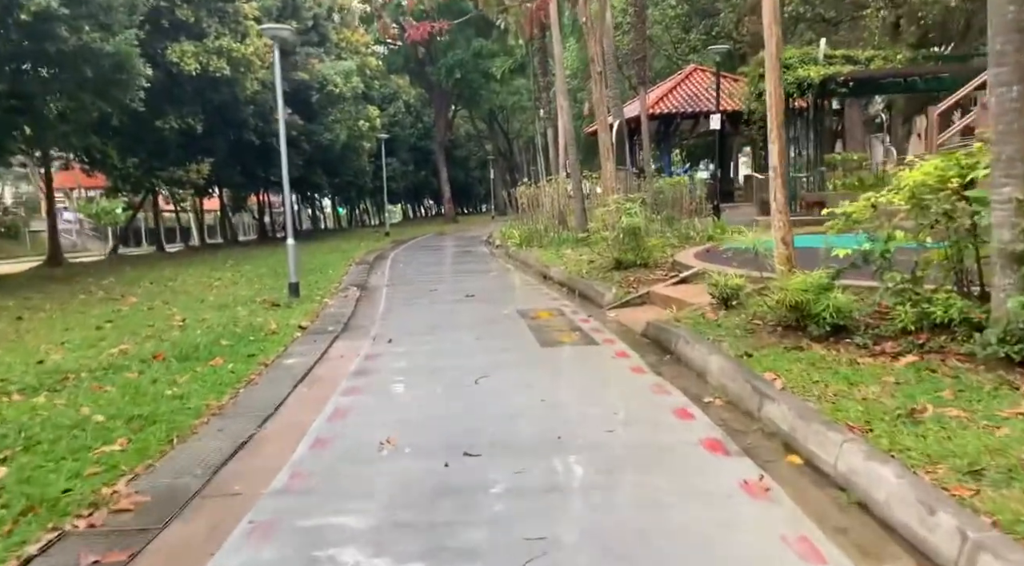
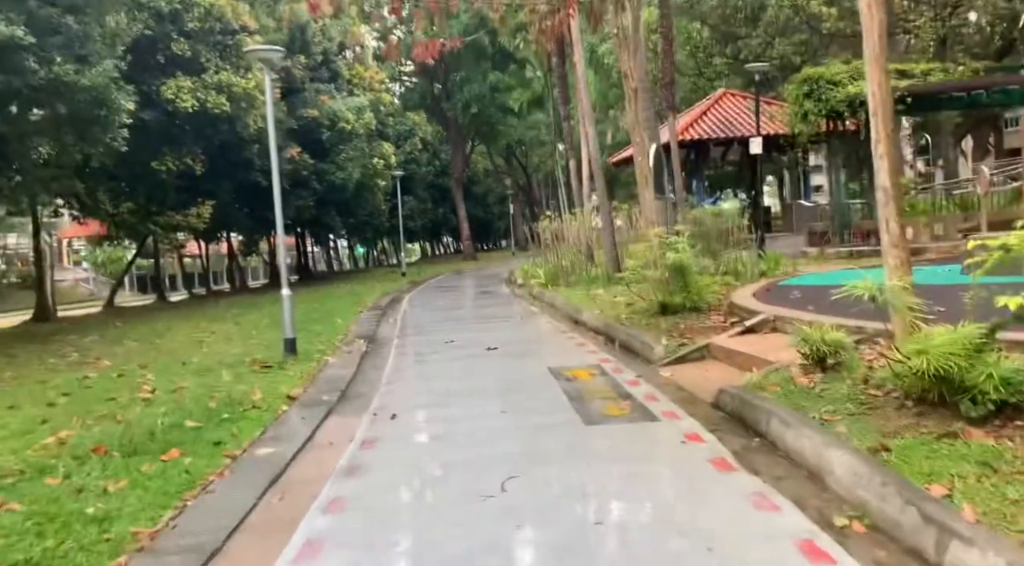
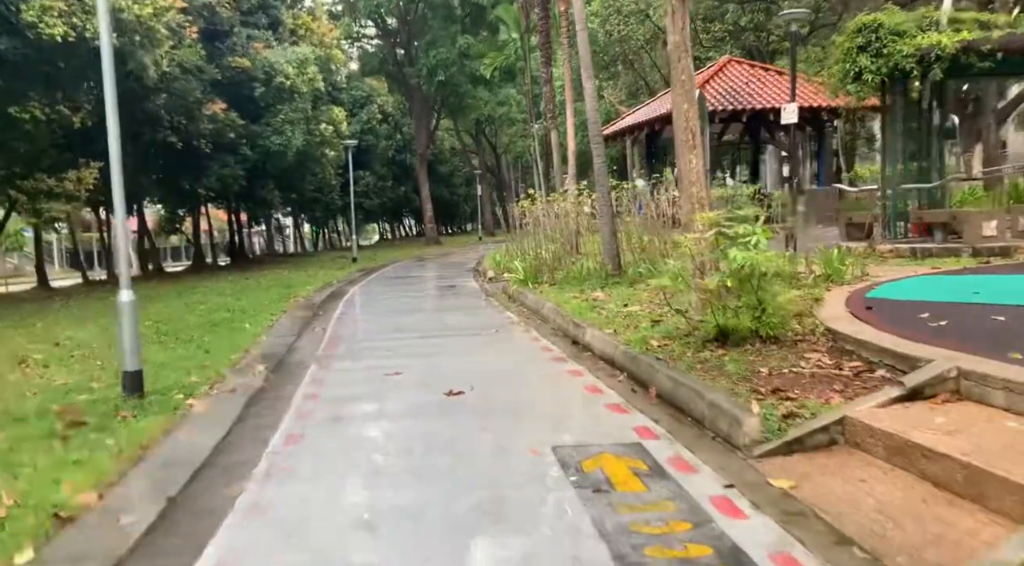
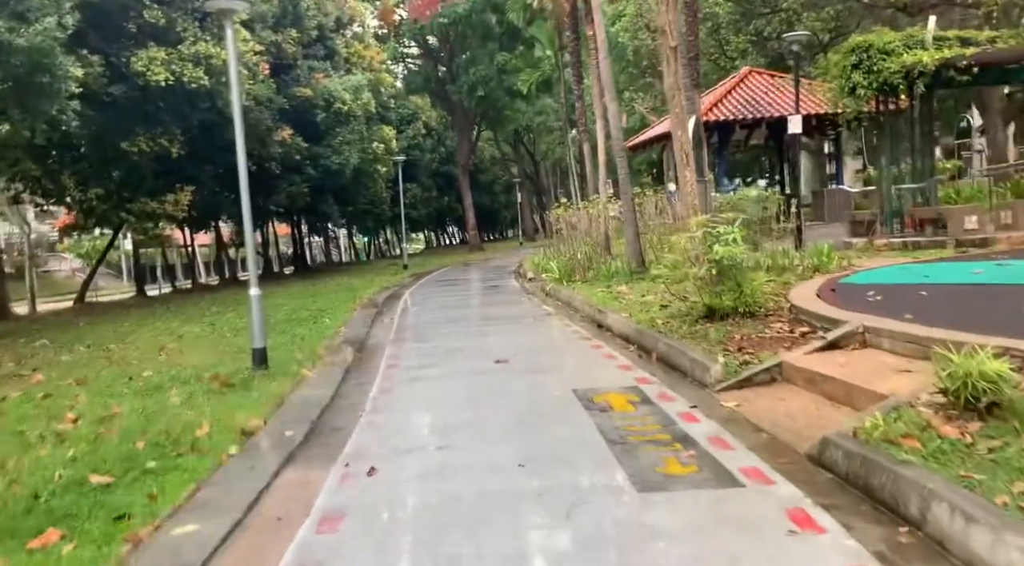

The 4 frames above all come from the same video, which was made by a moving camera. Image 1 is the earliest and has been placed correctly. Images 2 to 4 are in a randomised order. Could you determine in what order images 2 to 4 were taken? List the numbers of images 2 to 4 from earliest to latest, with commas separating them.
2, 4, 3
